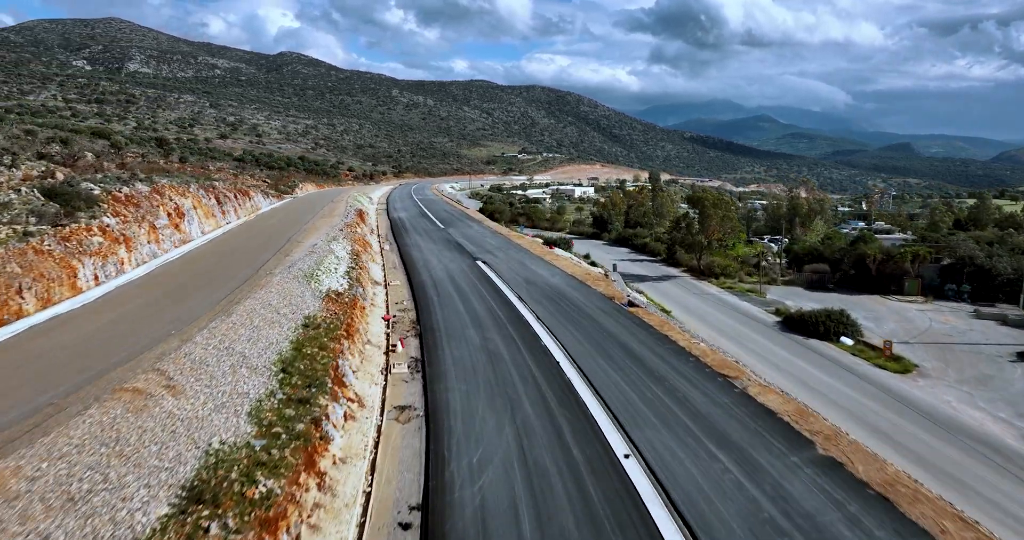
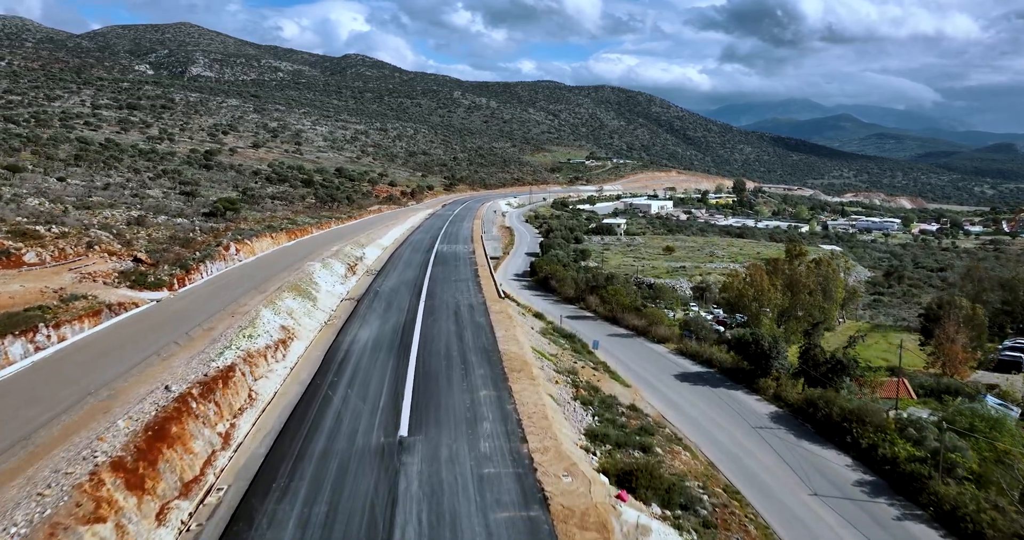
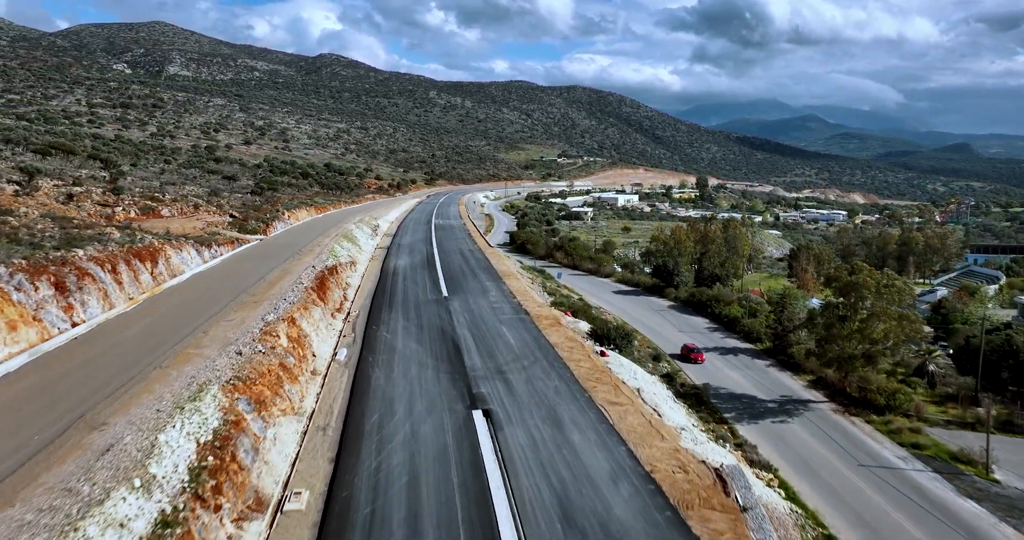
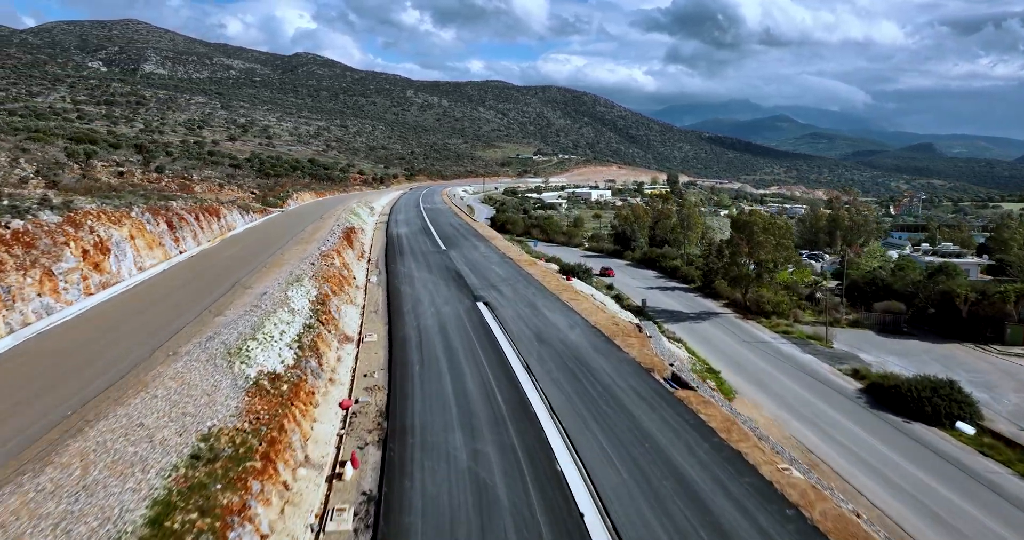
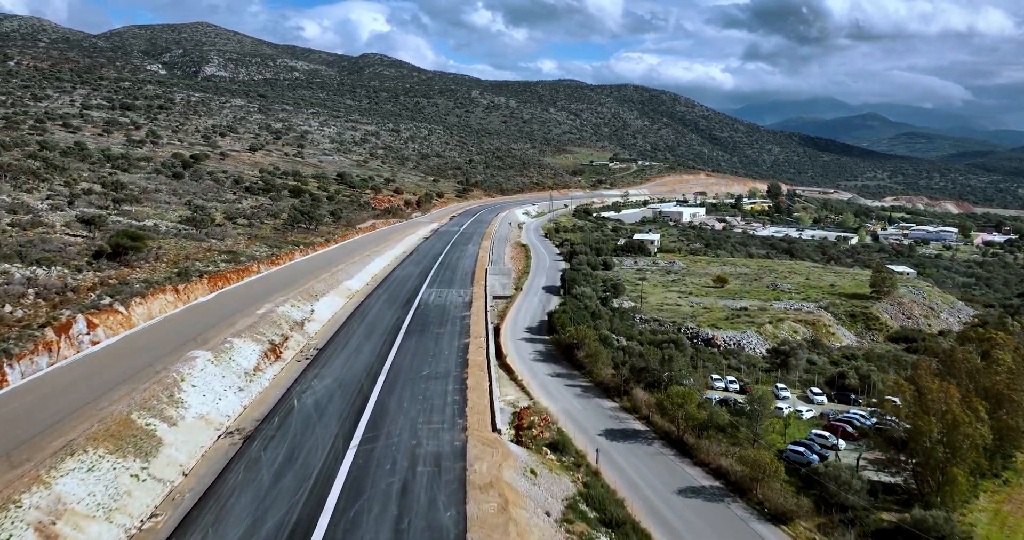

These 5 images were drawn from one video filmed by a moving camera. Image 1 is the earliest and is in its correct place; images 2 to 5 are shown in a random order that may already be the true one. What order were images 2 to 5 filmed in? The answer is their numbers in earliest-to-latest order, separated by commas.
4, 3, 2, 5
